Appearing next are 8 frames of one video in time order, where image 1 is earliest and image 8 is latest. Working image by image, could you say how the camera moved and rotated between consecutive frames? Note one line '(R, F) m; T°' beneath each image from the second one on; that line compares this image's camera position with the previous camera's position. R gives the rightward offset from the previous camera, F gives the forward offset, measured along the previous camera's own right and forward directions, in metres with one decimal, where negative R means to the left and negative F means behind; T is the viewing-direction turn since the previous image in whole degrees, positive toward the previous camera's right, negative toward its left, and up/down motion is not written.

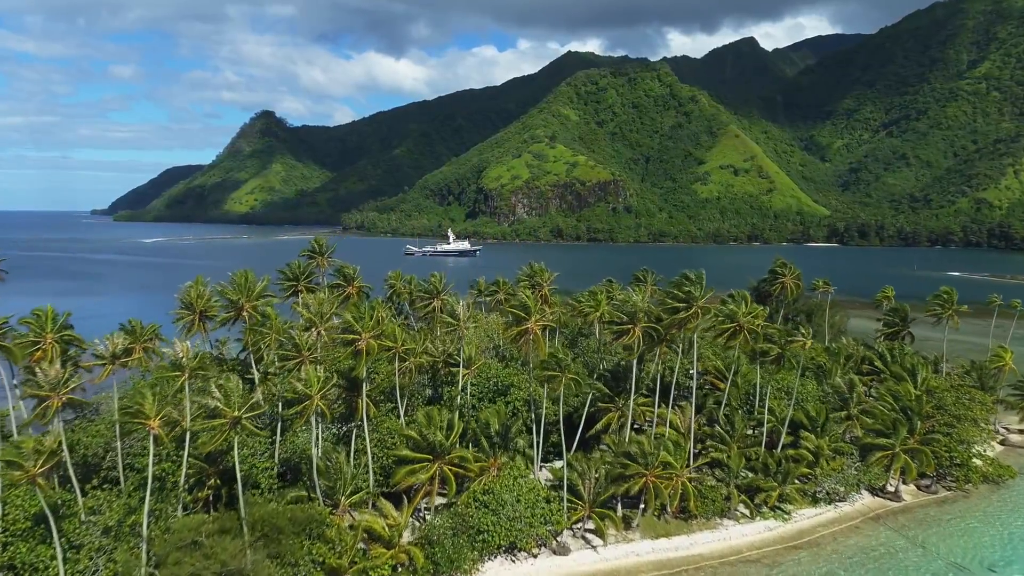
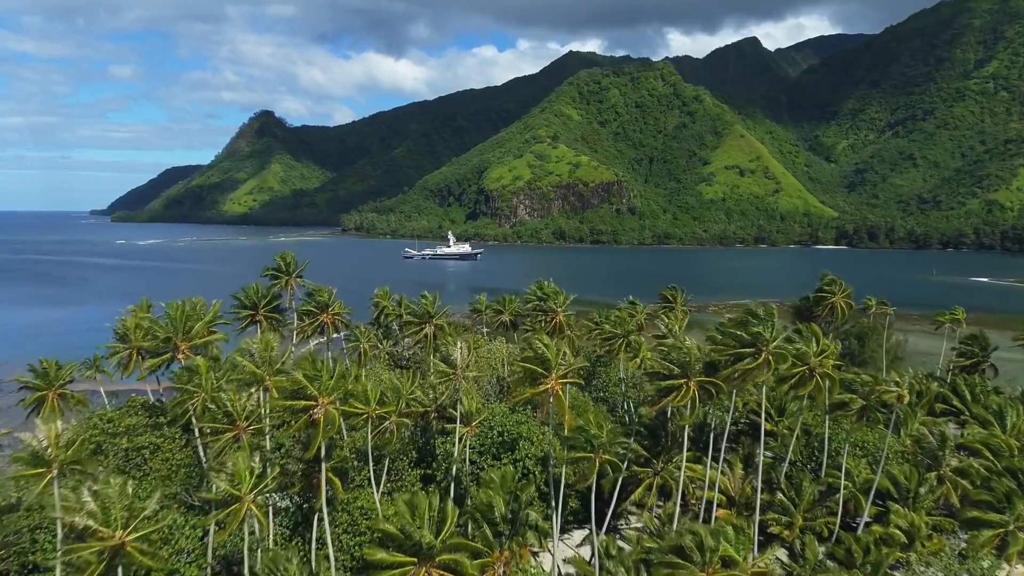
(-0.2, +6.8) m; 0°
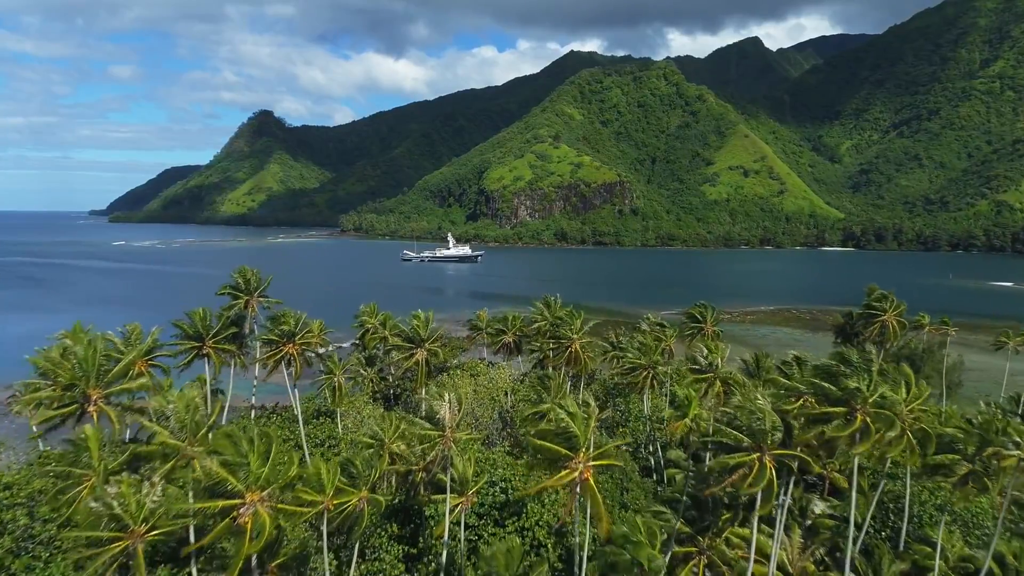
(-0.1, +5.4) m; 0°
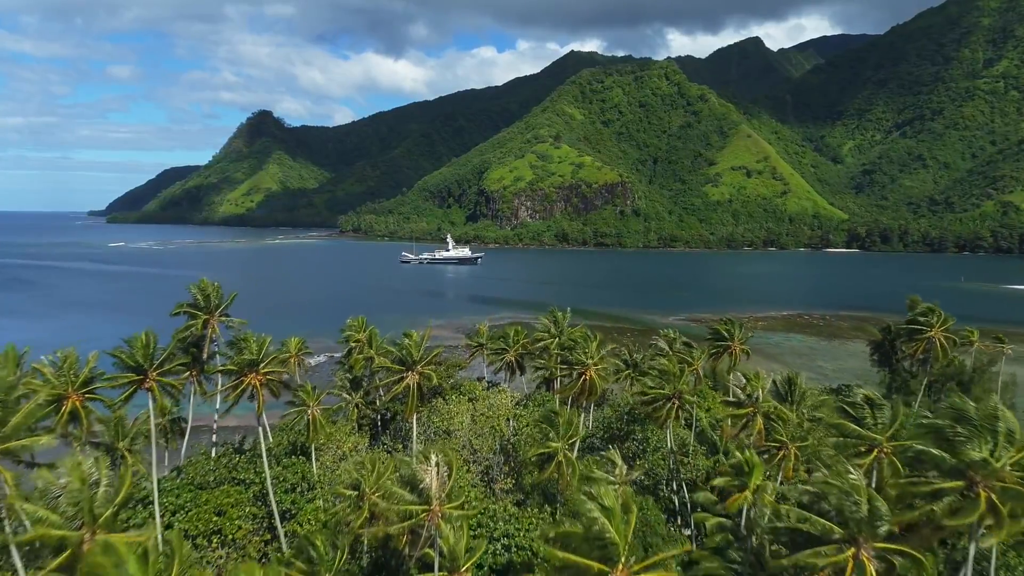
(-0.1, +3.9) m; 0°
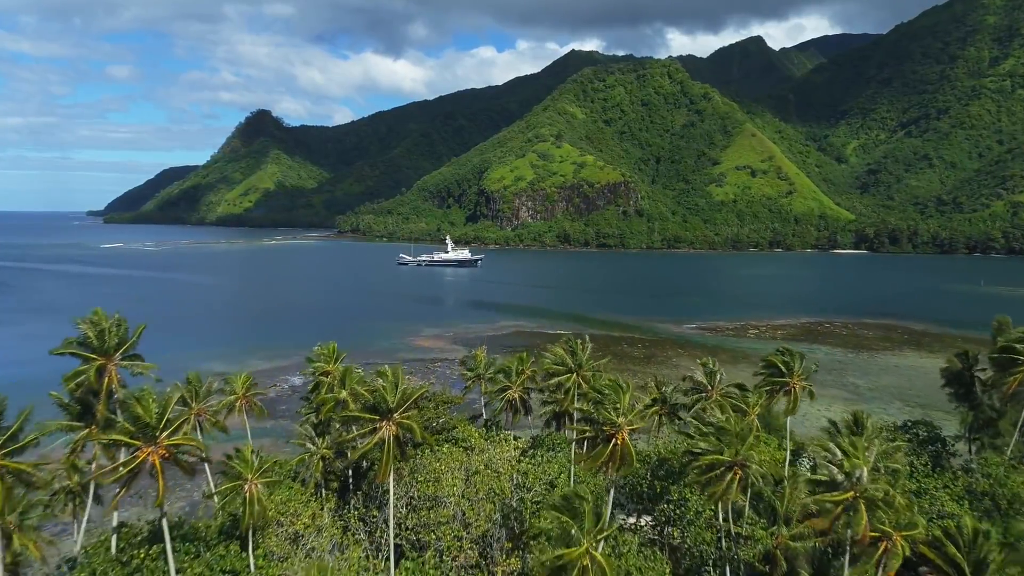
(-0.1, +6.1) m; 0°
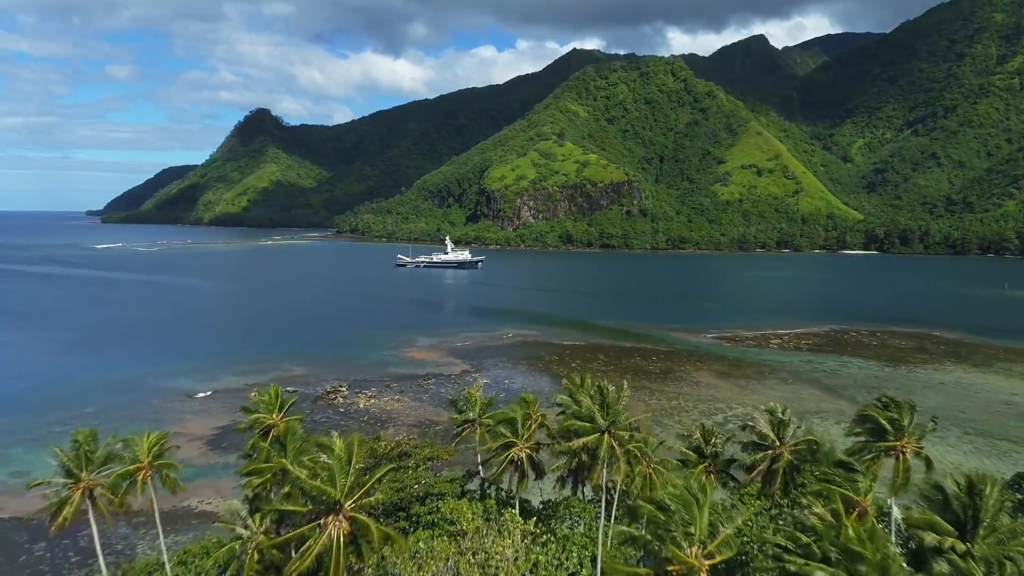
(-0.1, +6.7) m; 0°
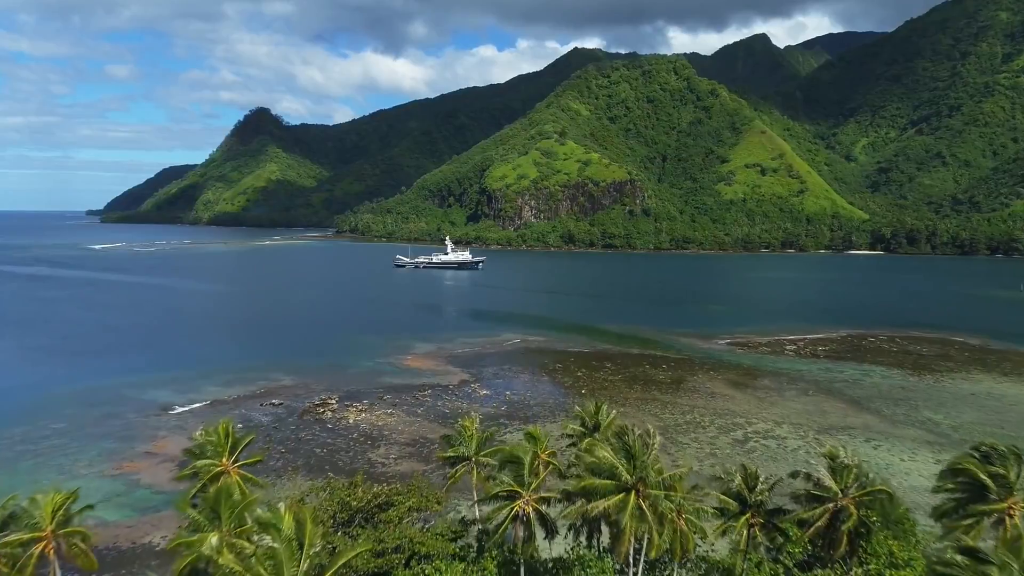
(0.0, +3.9) m; 0°
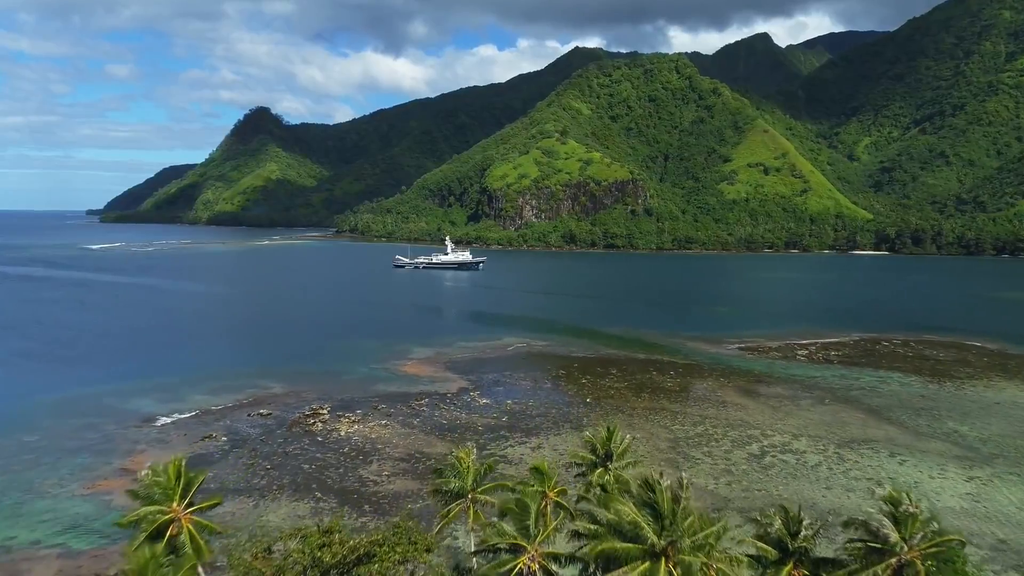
(0.0, +2.8) m; 0°
